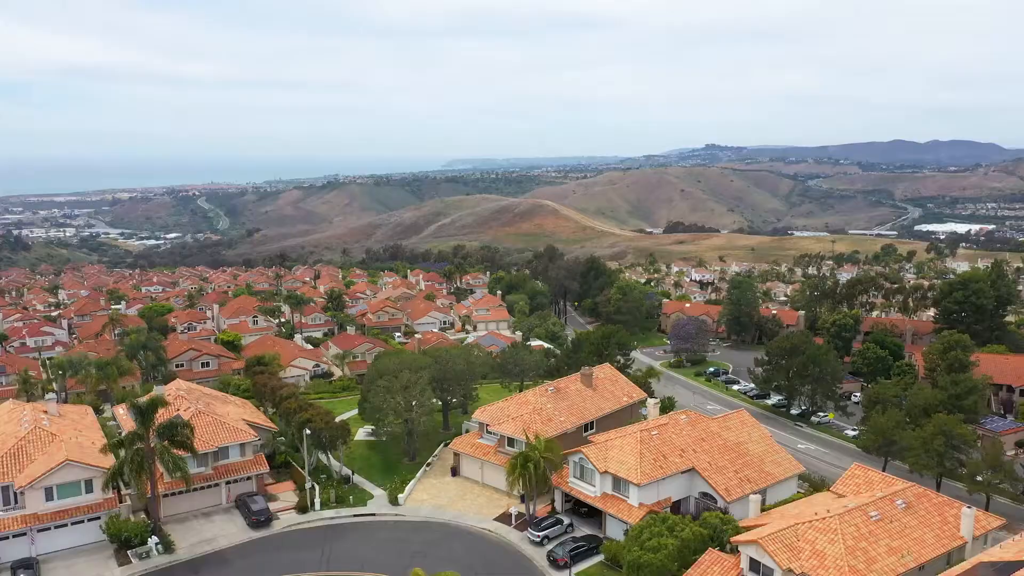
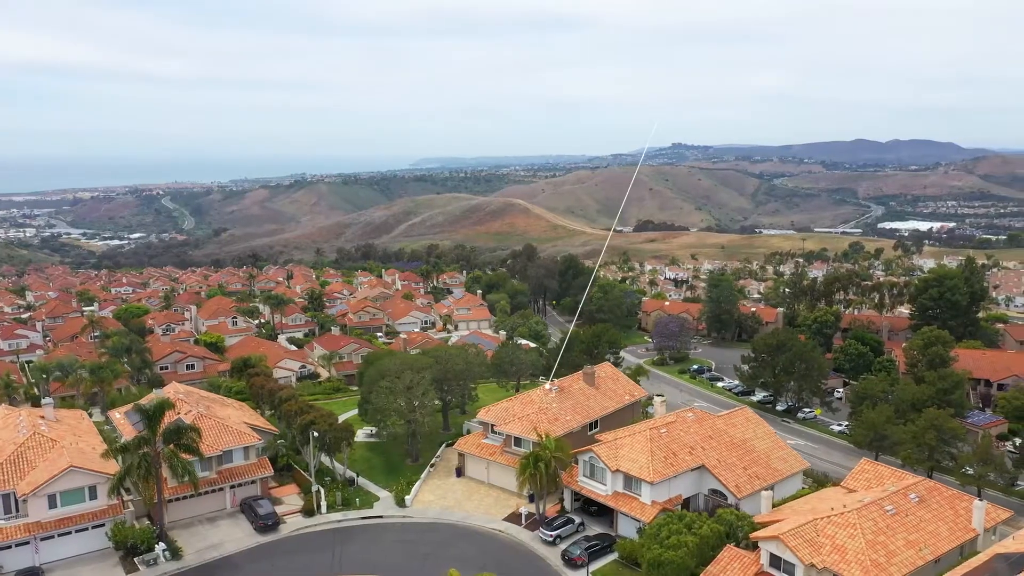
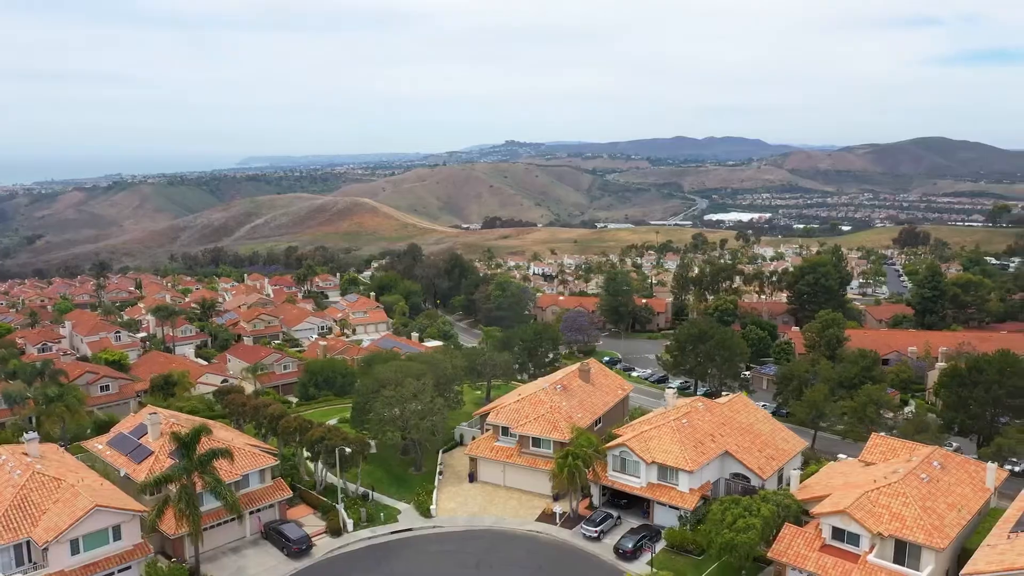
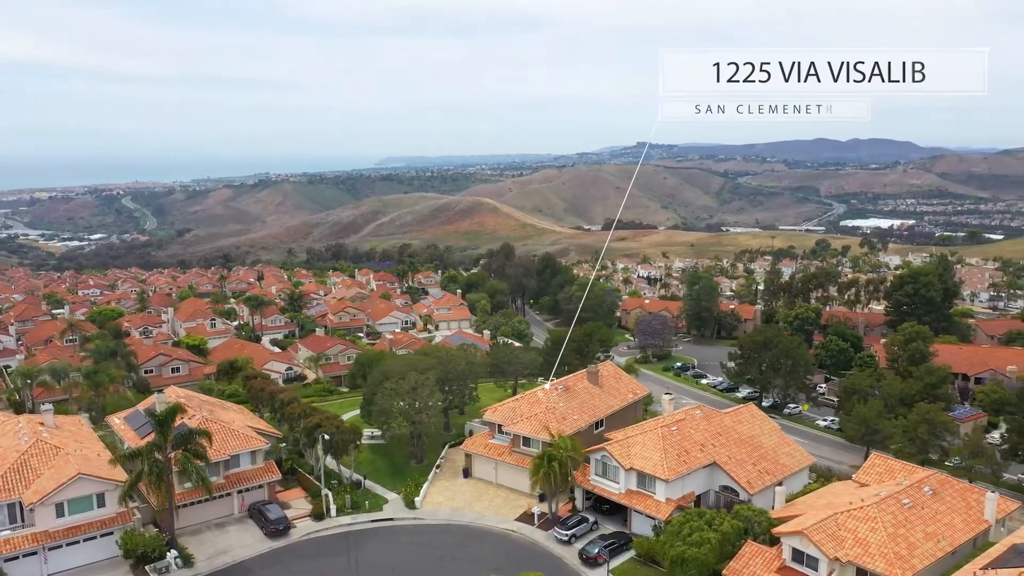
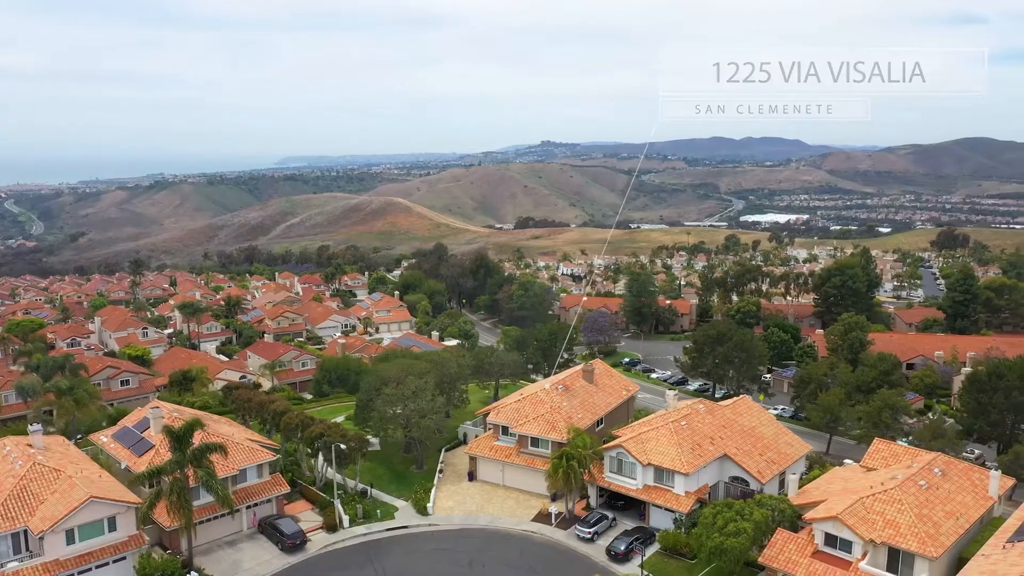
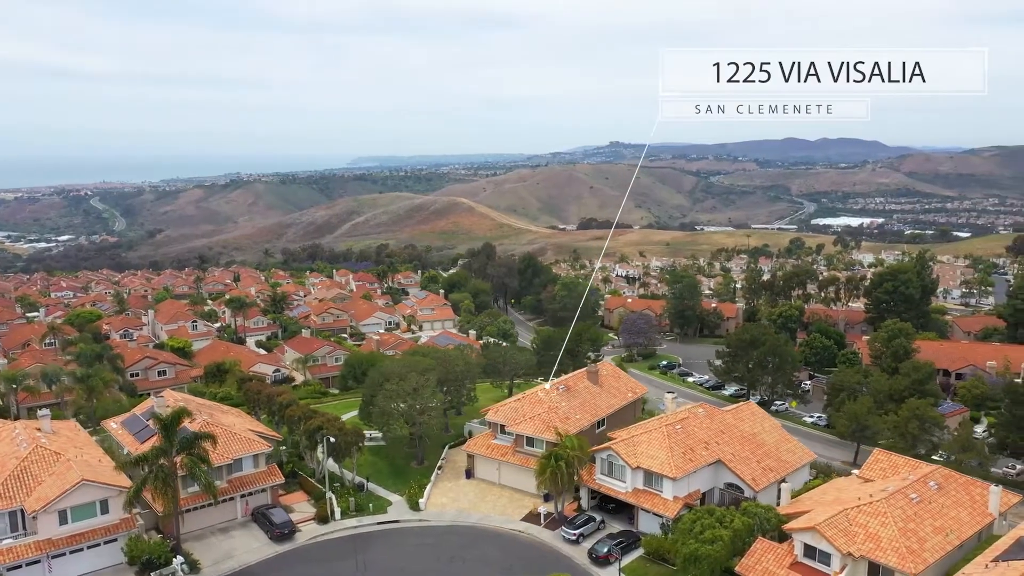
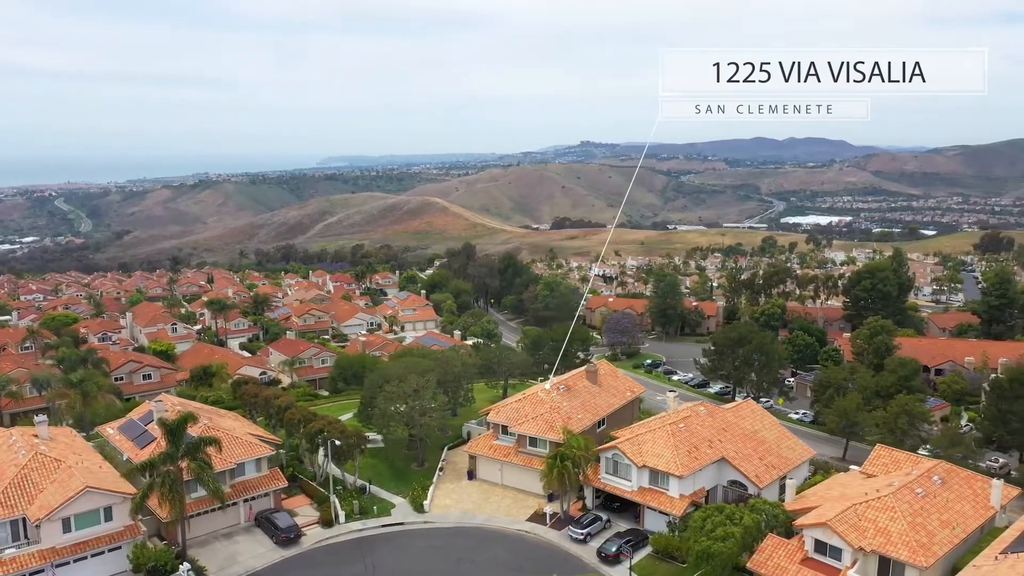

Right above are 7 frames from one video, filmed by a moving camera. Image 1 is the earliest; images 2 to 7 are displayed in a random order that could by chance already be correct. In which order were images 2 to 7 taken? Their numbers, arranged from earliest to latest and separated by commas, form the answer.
2, 4, 6, 7, 5, 3
